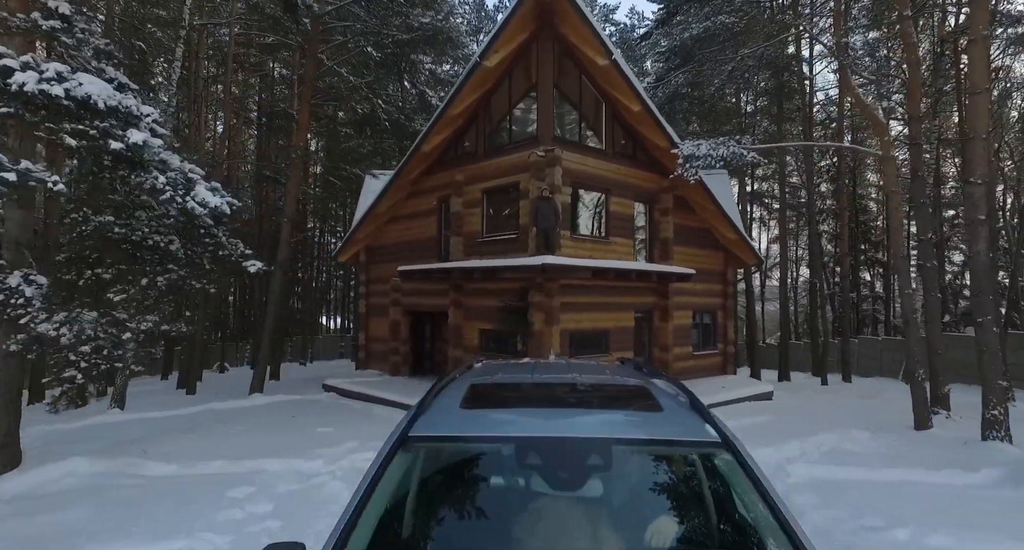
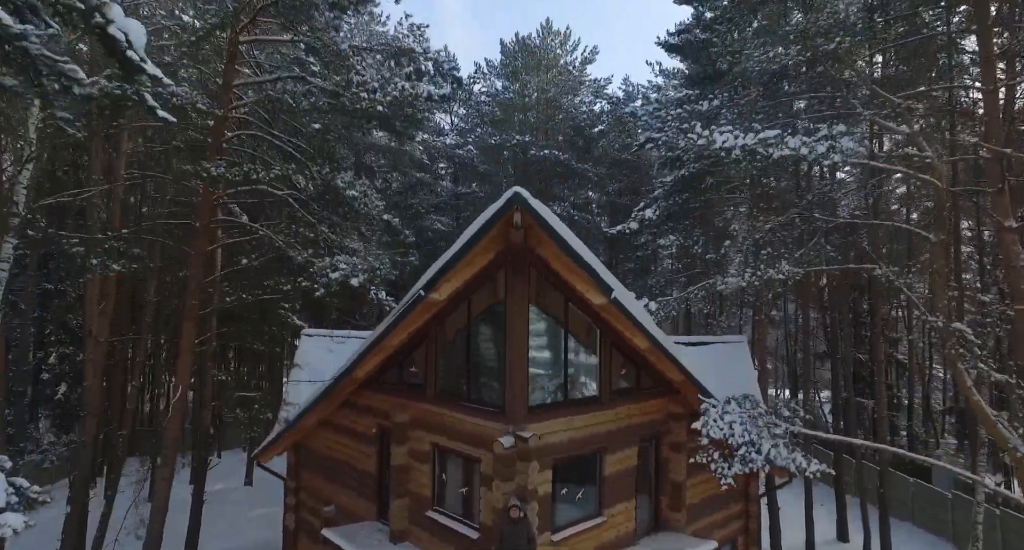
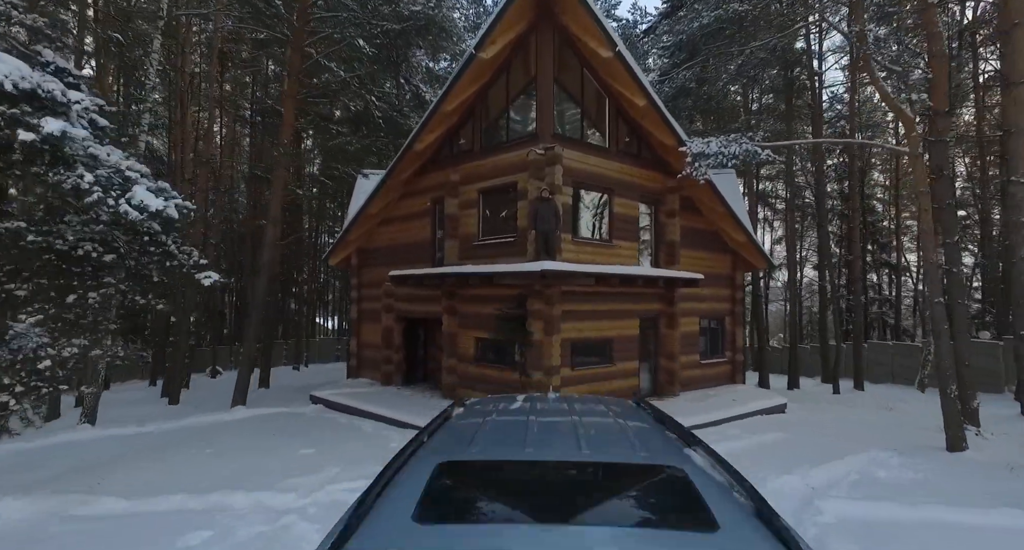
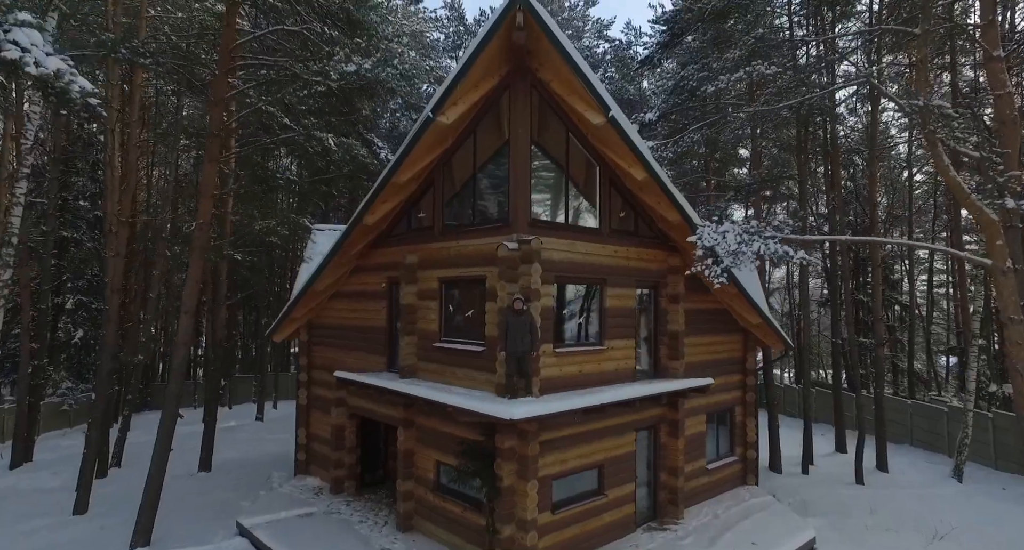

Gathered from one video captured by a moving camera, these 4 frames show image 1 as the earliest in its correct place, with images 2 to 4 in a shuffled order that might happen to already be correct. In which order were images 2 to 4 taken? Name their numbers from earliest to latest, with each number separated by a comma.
3, 4, 2
